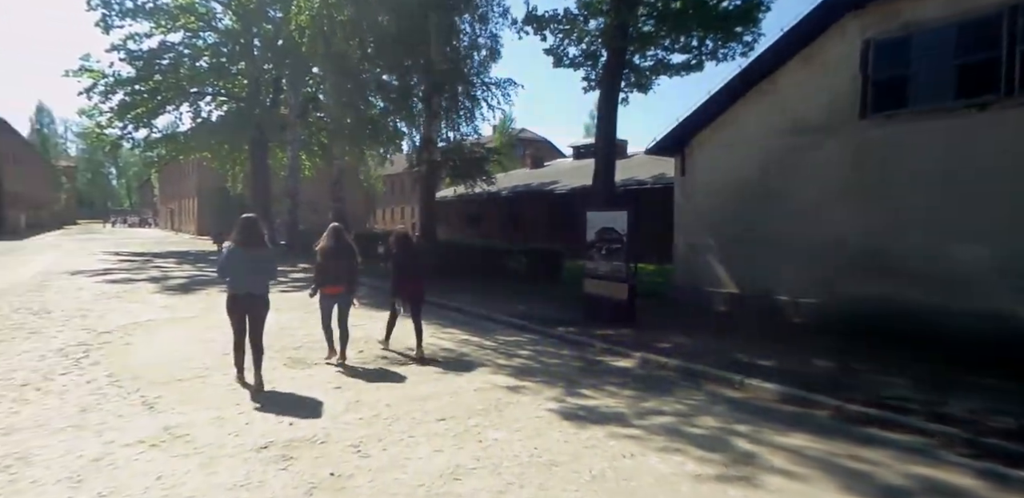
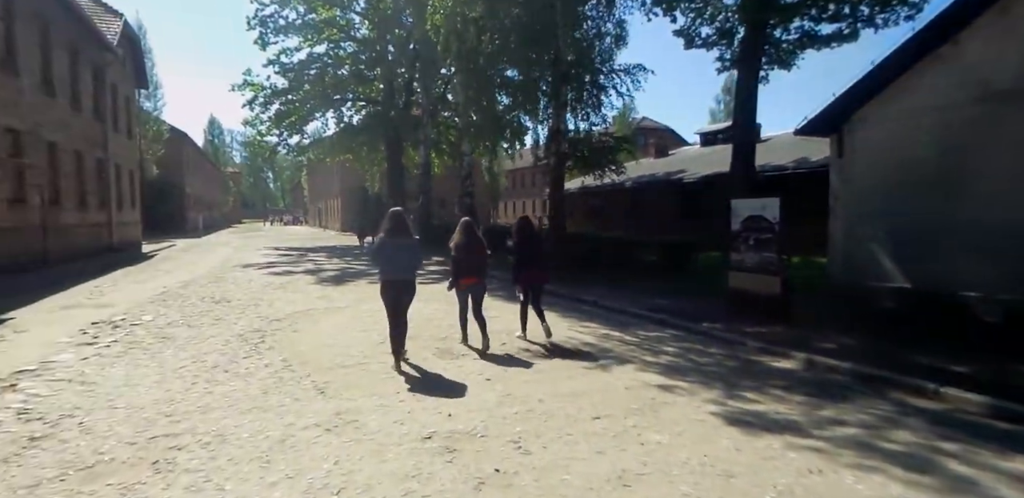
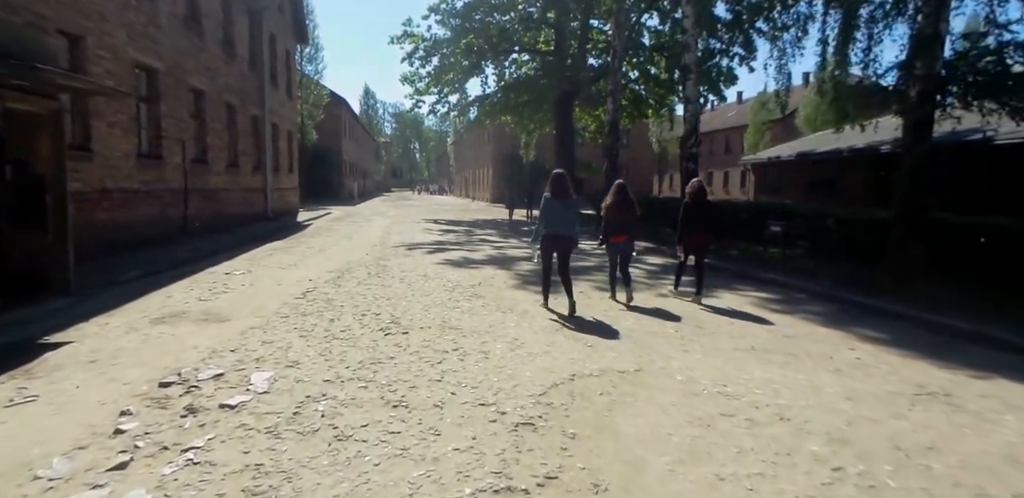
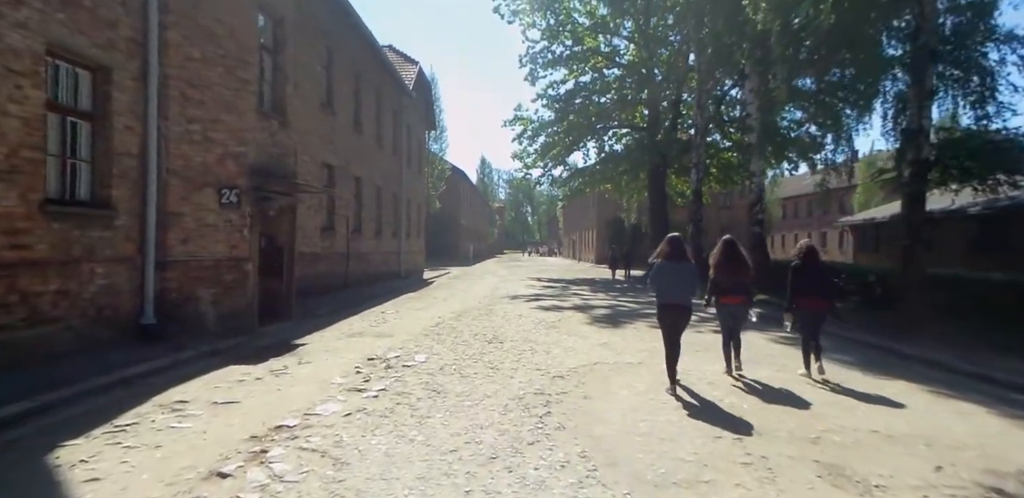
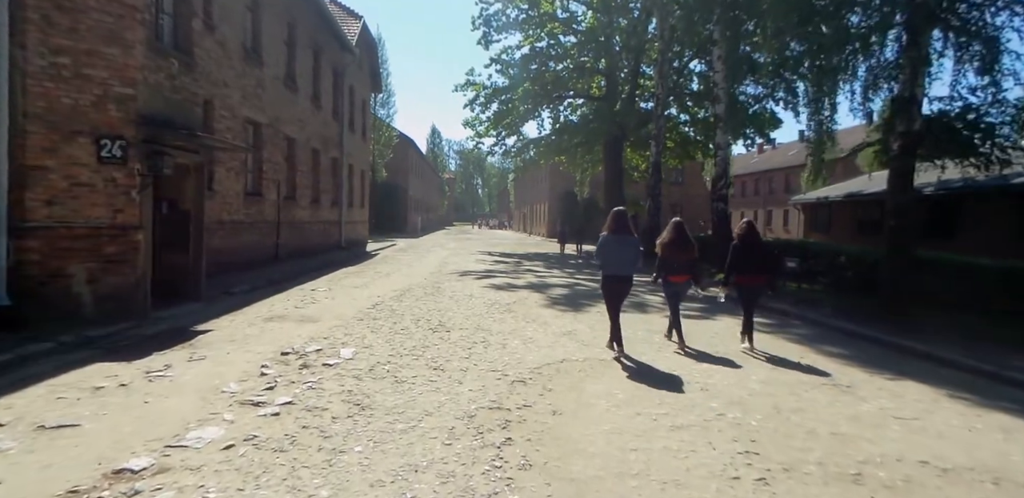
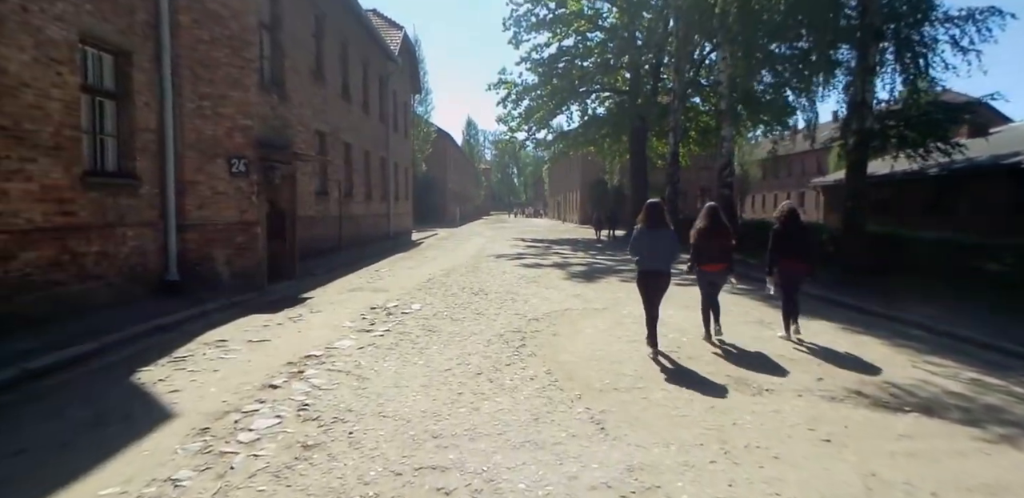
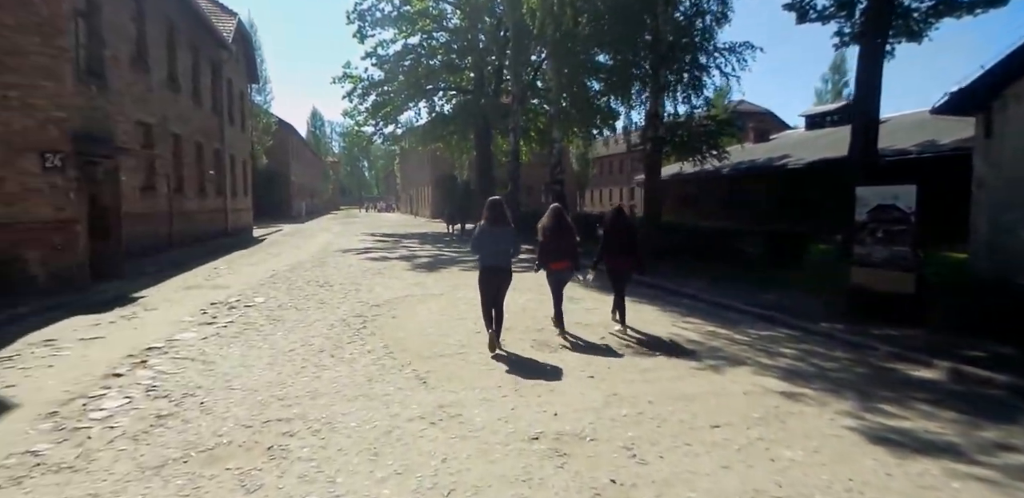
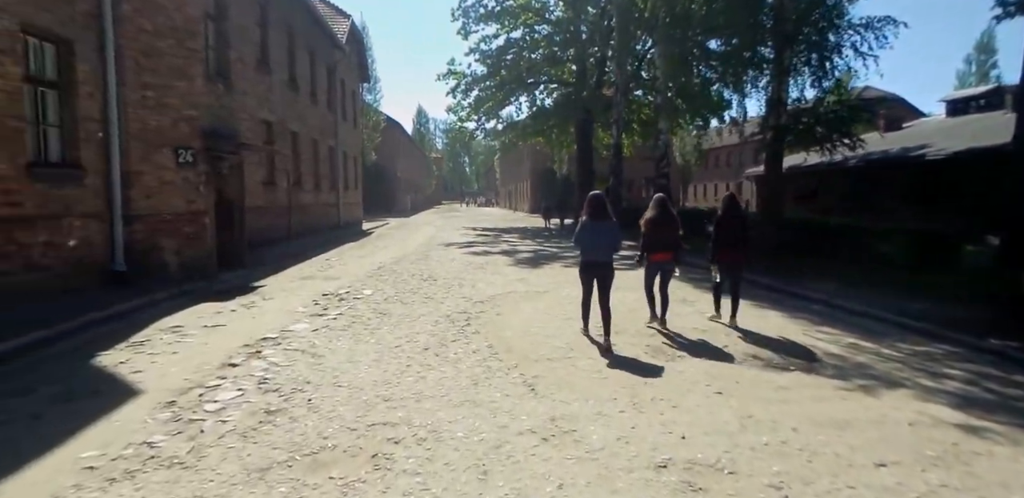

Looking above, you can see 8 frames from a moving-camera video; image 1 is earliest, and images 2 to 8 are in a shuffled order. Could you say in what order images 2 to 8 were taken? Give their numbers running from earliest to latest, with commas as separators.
2, 7, 8, 6, 4, 5, 3
